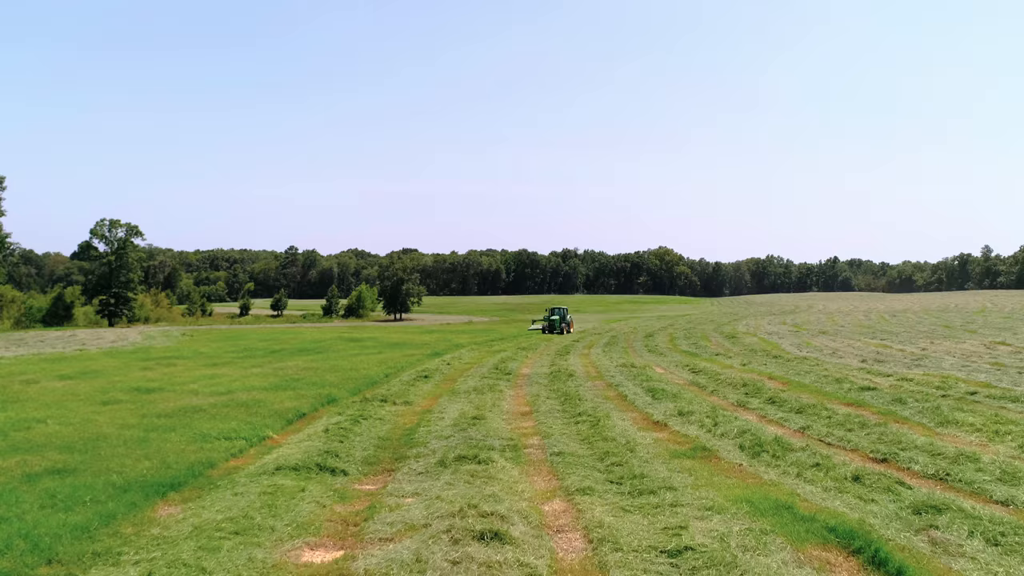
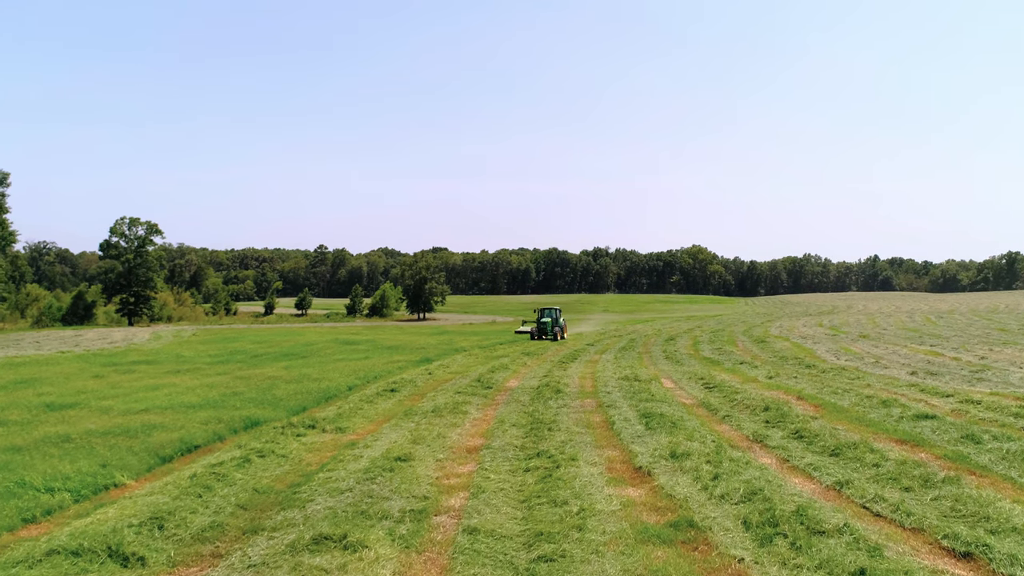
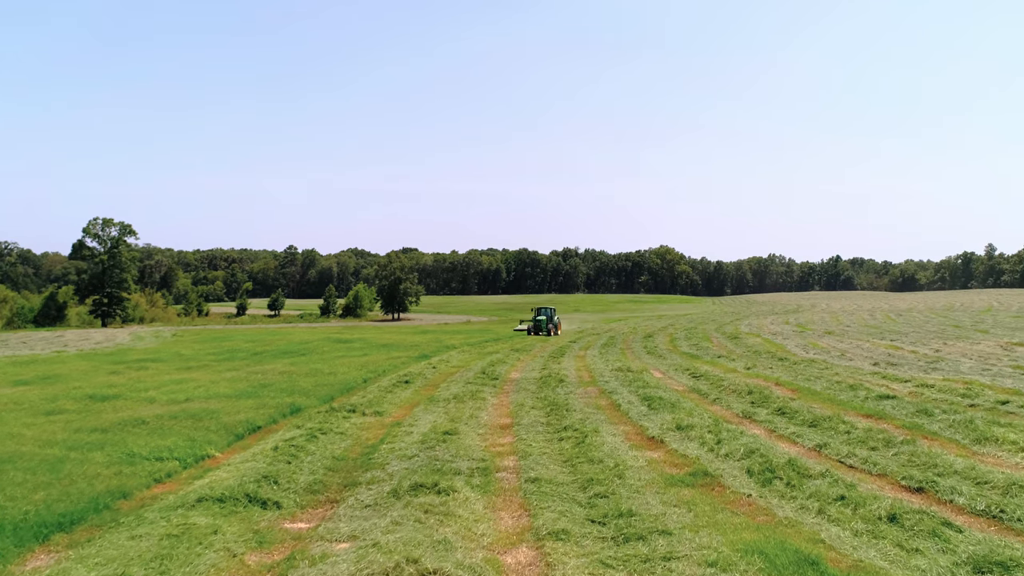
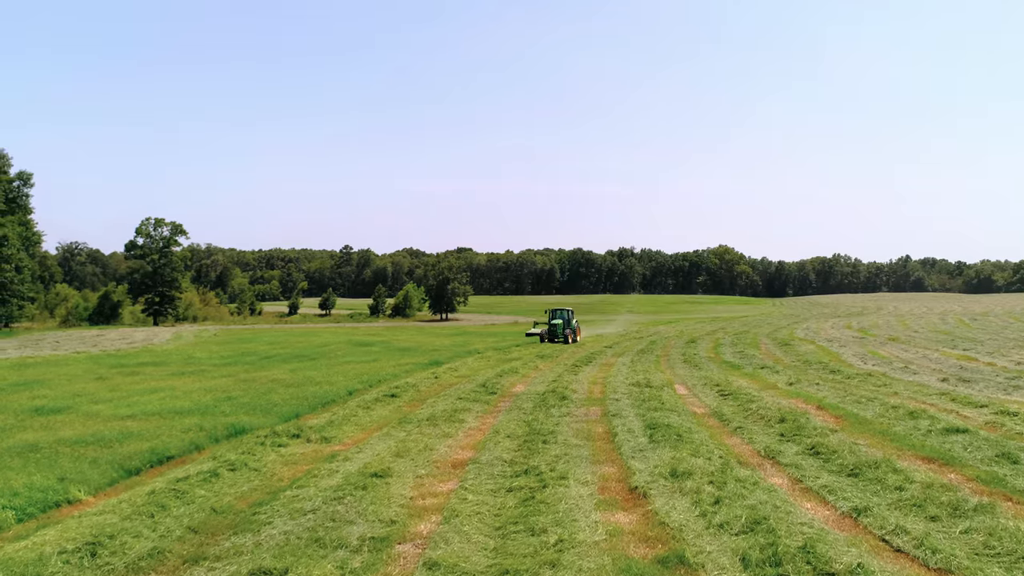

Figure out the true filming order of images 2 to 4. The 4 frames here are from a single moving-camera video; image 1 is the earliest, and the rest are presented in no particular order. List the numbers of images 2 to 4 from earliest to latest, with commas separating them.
3, 2, 4
